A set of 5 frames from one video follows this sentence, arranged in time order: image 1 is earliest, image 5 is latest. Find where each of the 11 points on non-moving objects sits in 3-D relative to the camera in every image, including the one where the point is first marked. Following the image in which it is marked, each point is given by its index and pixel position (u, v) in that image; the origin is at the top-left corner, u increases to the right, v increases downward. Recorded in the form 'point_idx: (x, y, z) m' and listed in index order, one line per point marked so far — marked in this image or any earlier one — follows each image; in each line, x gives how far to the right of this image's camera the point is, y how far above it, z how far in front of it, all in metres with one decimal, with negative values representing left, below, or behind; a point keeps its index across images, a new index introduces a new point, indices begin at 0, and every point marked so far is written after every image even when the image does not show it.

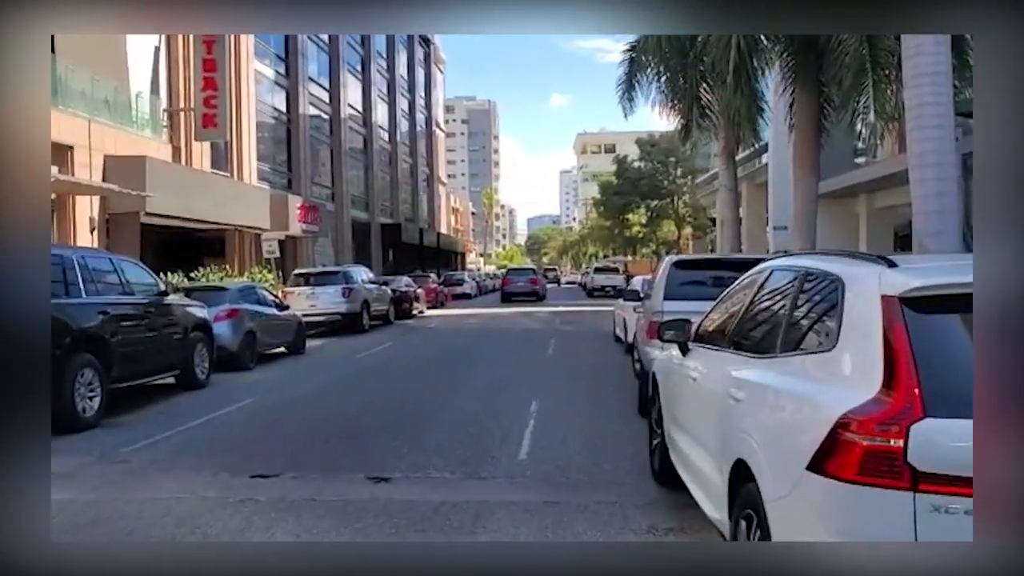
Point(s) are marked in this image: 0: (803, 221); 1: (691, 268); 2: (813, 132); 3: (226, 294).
0: (+5.2, +1.2, +16.9) m
1: (+1.9, +0.2, +10.3) m
2: (+5.5, +3.0, +17.1) m
3: (-4.8, -0.1, +16.0) m
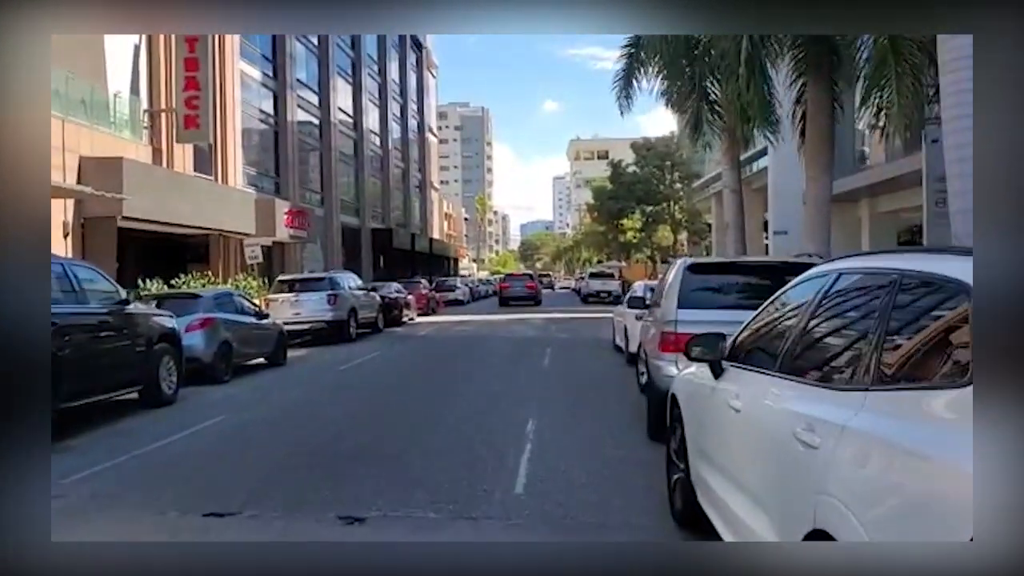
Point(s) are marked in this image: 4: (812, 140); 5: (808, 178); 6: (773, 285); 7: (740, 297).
0: (+5.1, +1.1, +15.9) m
1: (+1.9, +0.2, +9.3) m
2: (+5.4, +2.9, +16.2) m
3: (-4.9, -0.2, +14.9) m
4: (+5.1, +2.6, +16.1) m
5: (+5.0, +1.9, +16.1) m
6: (+2.5, 0.0, +9.2) m
7: (+2.1, -0.1, +8.9) m
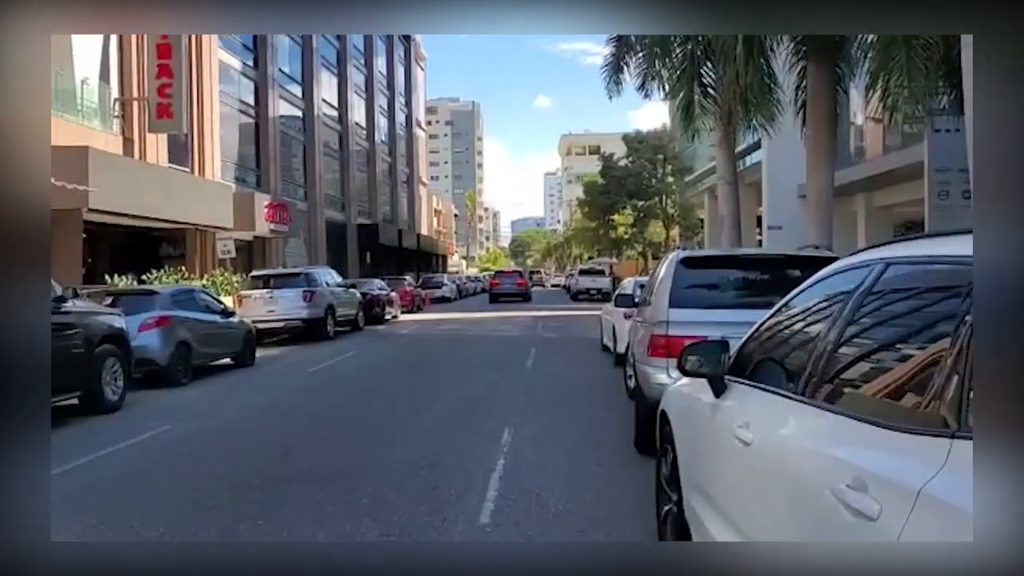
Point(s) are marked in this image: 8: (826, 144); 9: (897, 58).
0: (+4.8, +1.2, +14.9) m
1: (+1.6, +0.2, +8.3) m
2: (+5.1, +2.9, +15.2) m
3: (-5.2, -0.1, +13.8) m
4: (+4.8, +2.6, +15.1) m
5: (+4.7, +1.9, +15.2) m
6: (+2.2, +0.1, +8.2) m
7: (+1.9, -0.1, +7.9) m
8: (+5.0, +2.3, +15.0) m
9: (+5.6, +3.3, +13.9) m
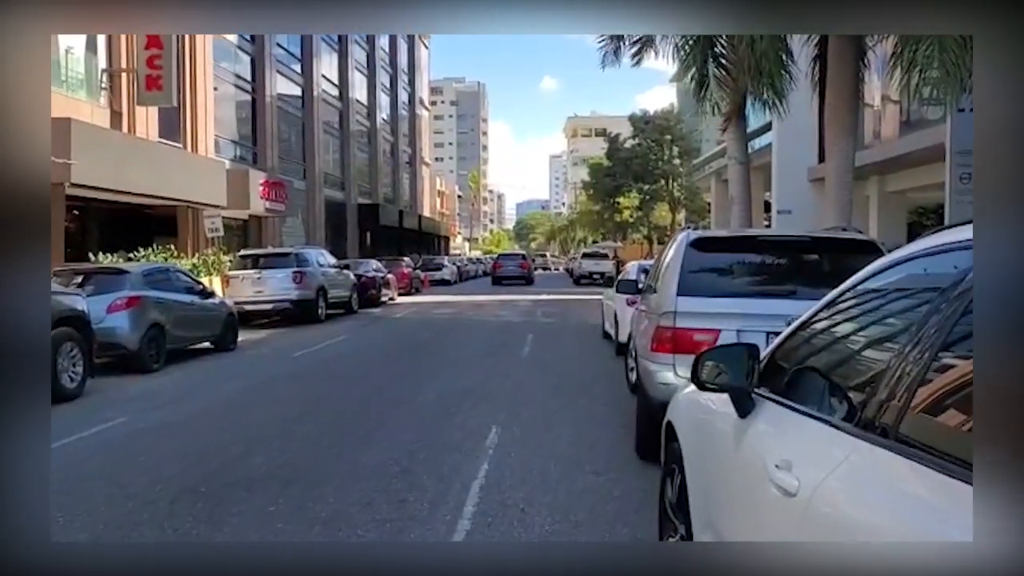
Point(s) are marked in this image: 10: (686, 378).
0: (+4.8, +1.4, +13.9) m
1: (+1.6, +0.3, +7.4) m
2: (+5.0, +3.1, +14.2) m
3: (-5.3, +0.2, +12.9) m
4: (+4.8, +2.8, +14.1) m
5: (+4.7, +2.1, +14.2) m
6: (+2.1, +0.2, +7.3) m
7: (+1.8, 0.0, +7.0) m
8: (+4.9, +2.5, +14.0) m
9: (+5.6, +3.5, +12.9) m
10: (+1.2, -0.6, +6.4) m
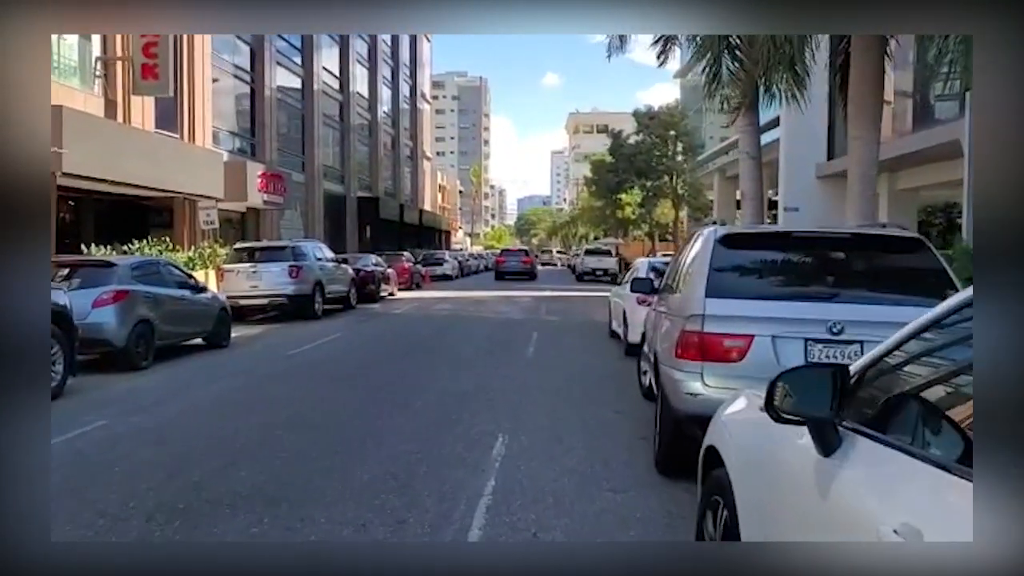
0: (+4.9, +1.4, +13.3) m
1: (+1.6, +0.3, +6.8) m
2: (+5.1, +3.1, +13.6) m
3: (-5.2, +0.2, +12.4) m
4: (+4.9, +2.8, +13.5) m
5: (+4.8, +2.1, +13.6) m
6: (+2.2, +0.2, +6.7) m
7: (+1.9, 0.0, +6.4) m
8: (+5.0, +2.5, +13.4) m
9: (+5.7, +3.5, +12.2) m
10: (+1.3, -0.6, +5.9) m
